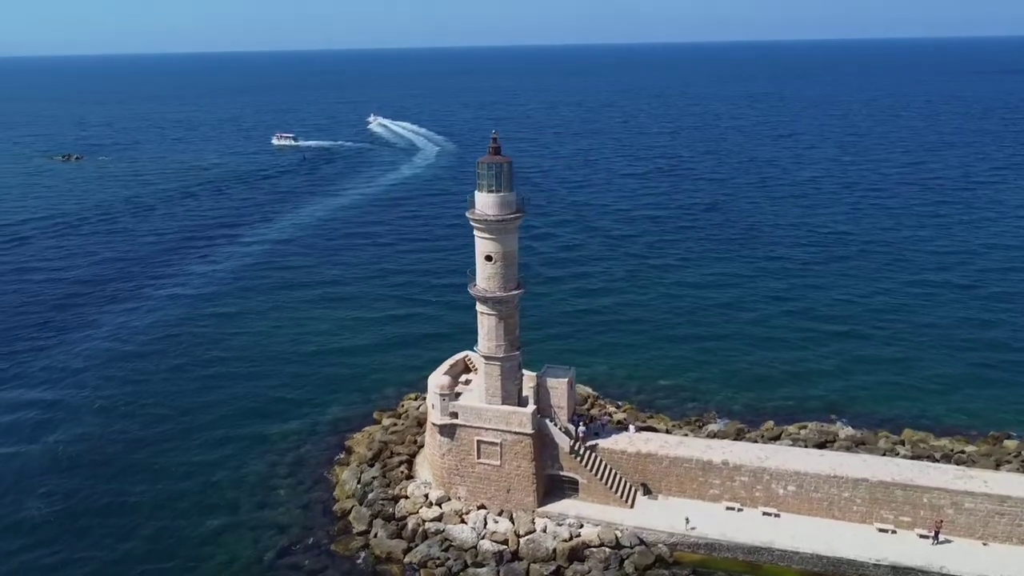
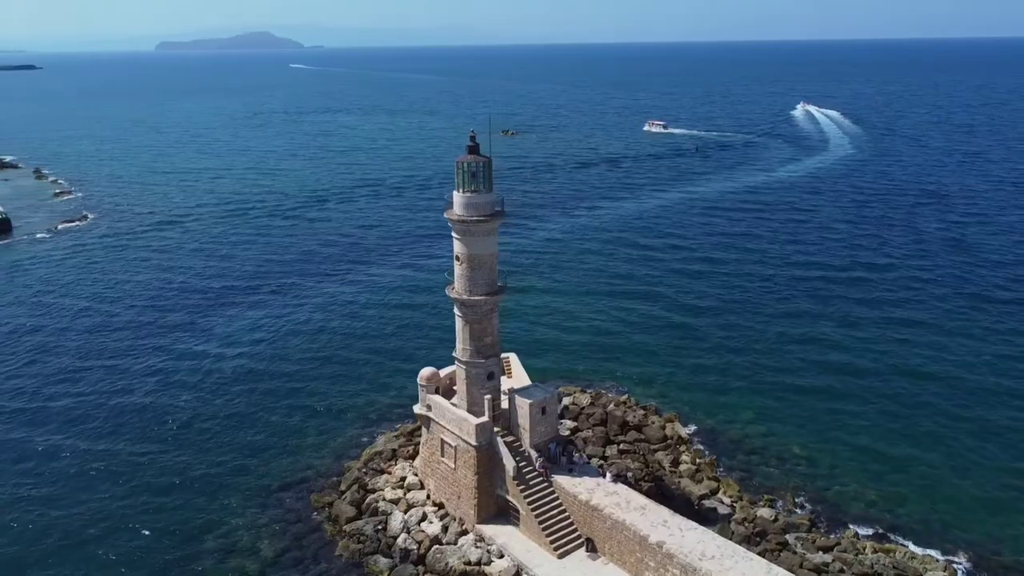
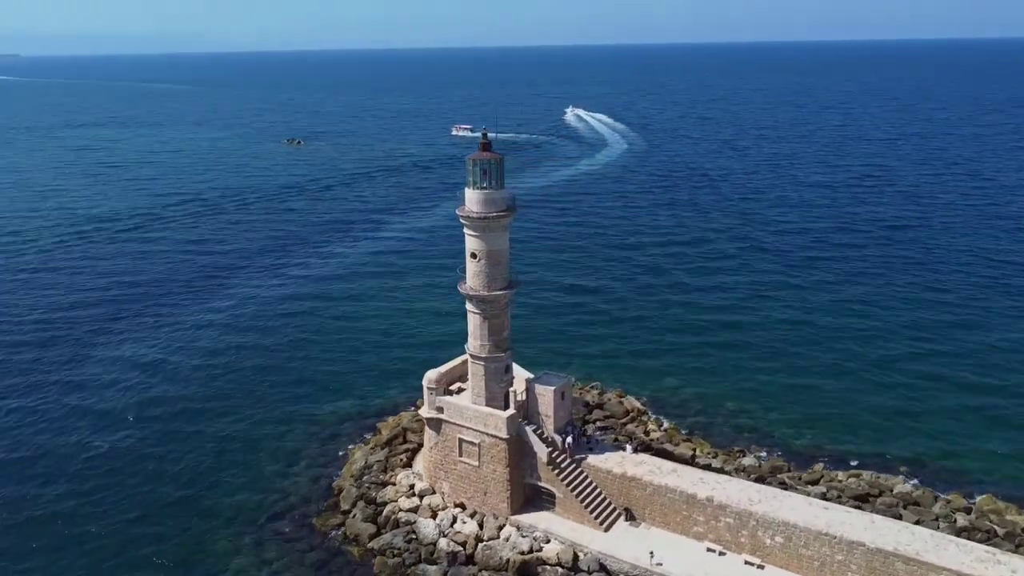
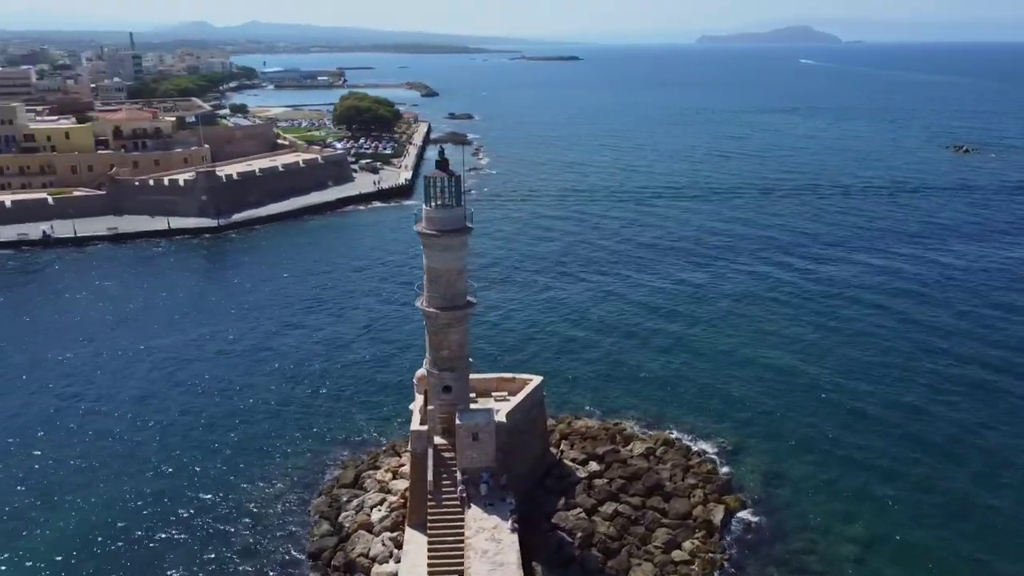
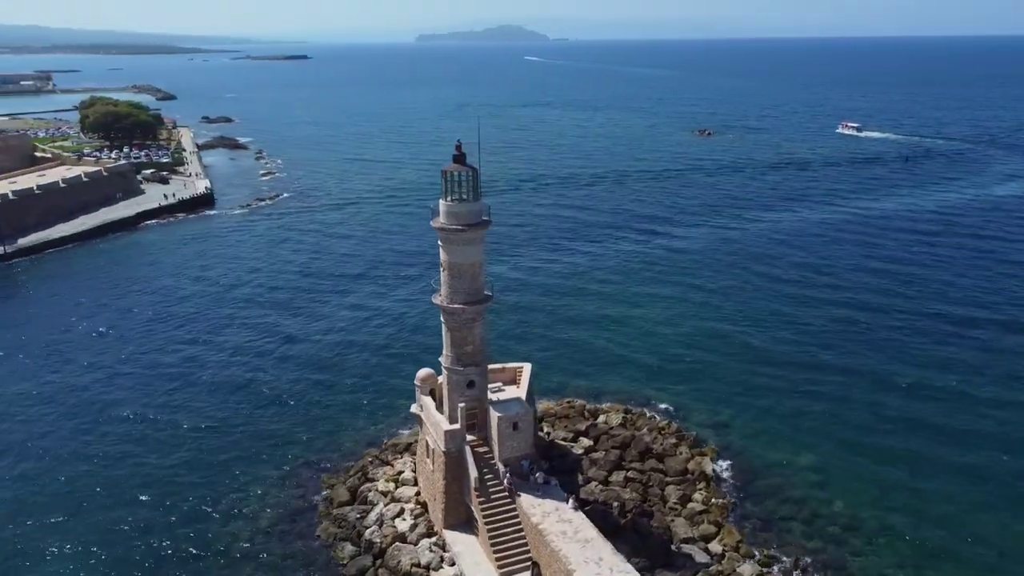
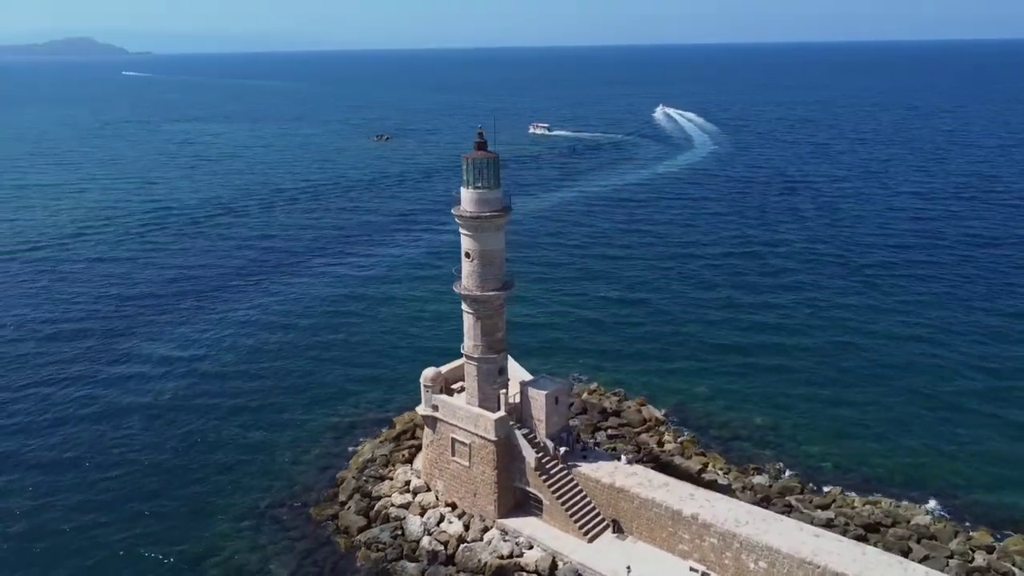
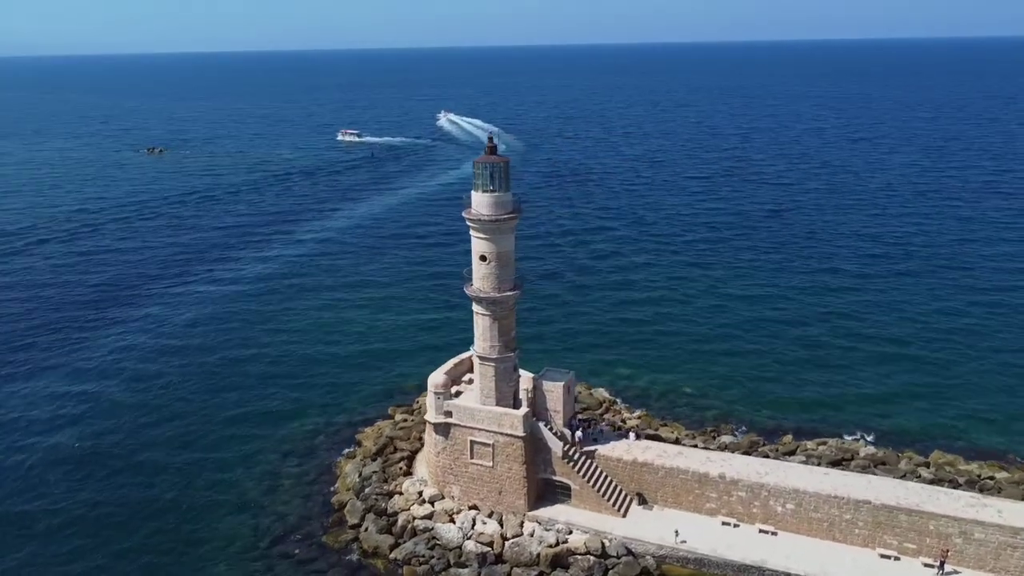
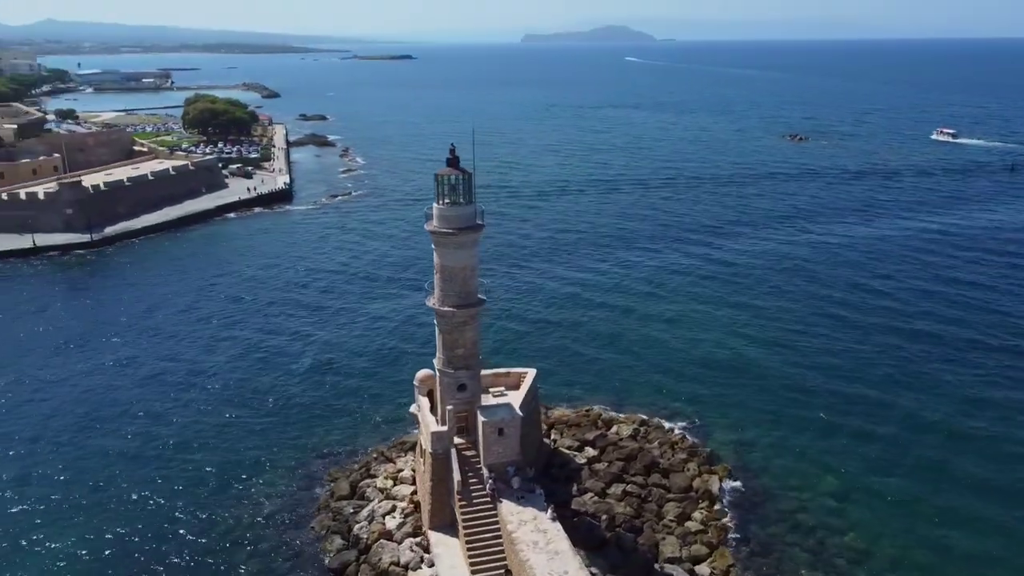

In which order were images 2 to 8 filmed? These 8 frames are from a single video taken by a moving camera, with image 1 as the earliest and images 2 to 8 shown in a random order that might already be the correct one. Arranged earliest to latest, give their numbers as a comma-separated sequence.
7, 3, 6, 2, 5, 8, 4
